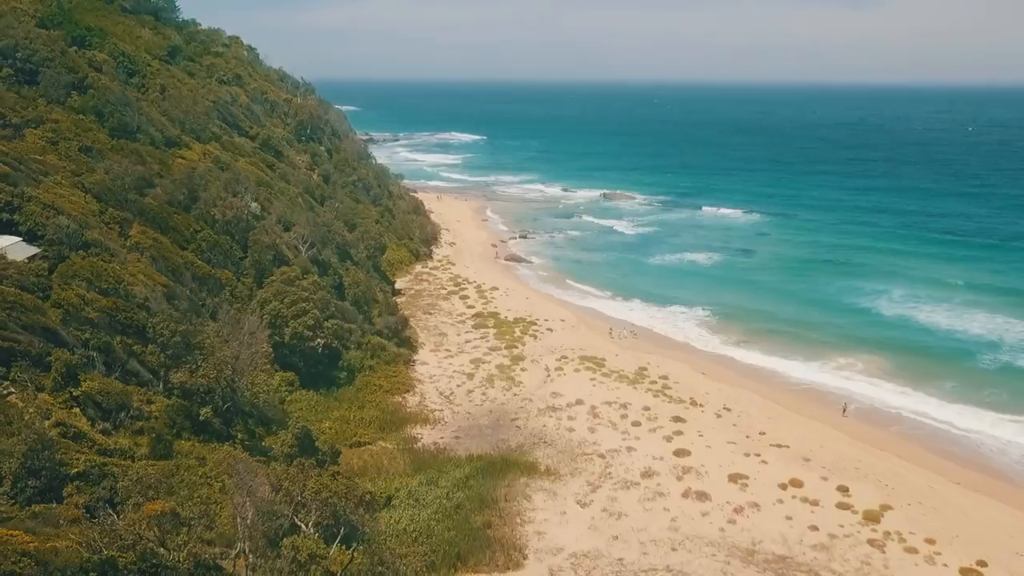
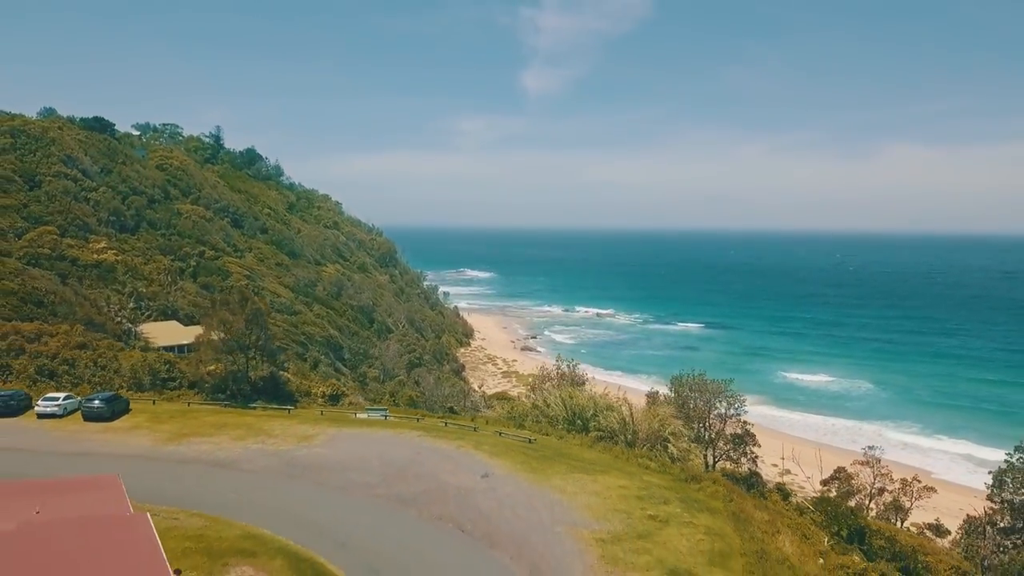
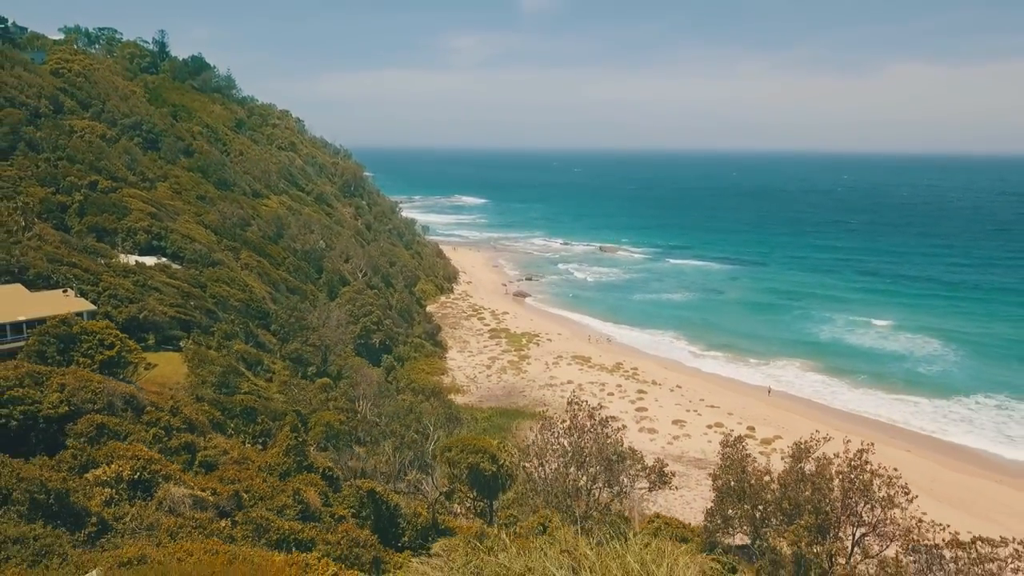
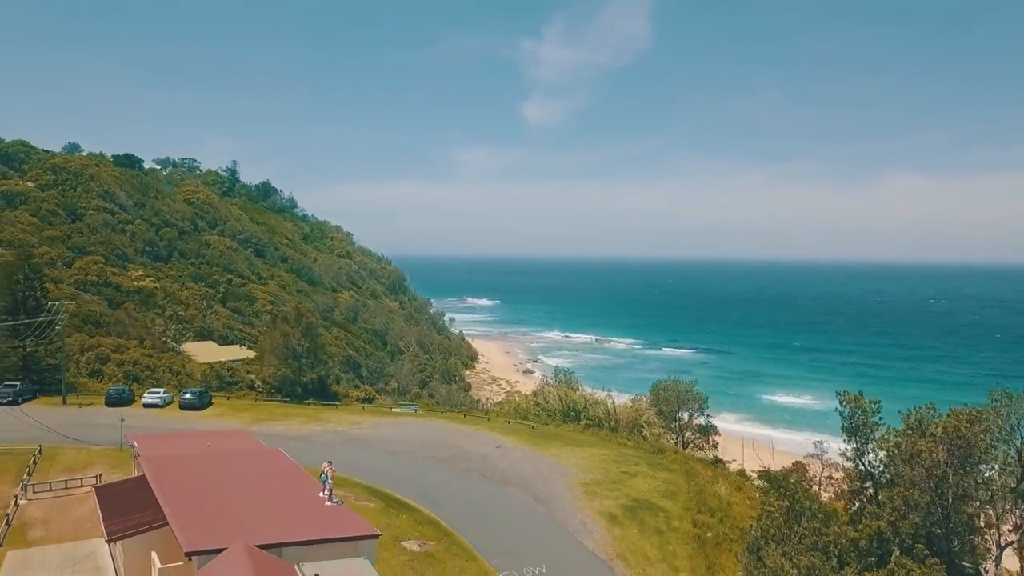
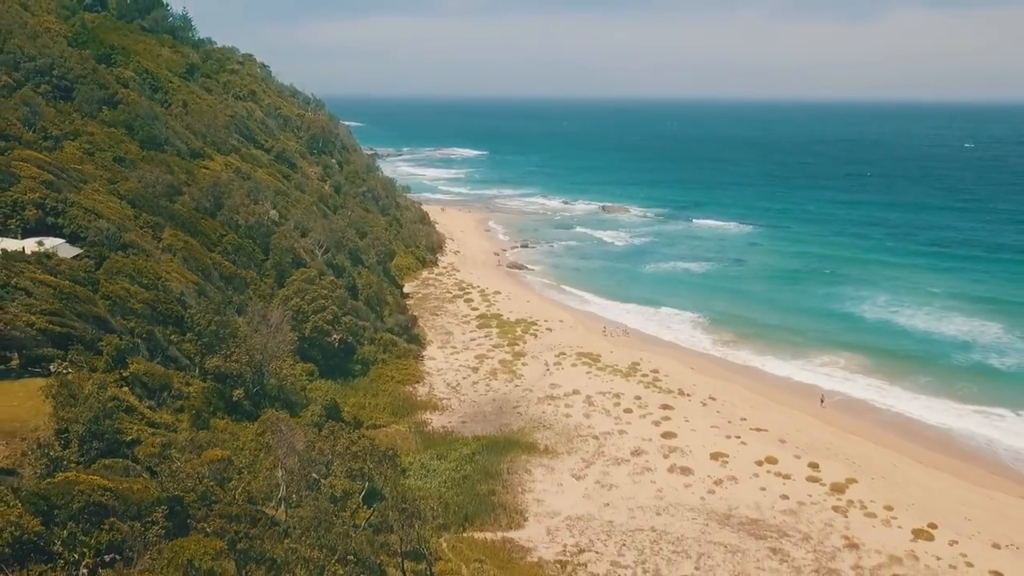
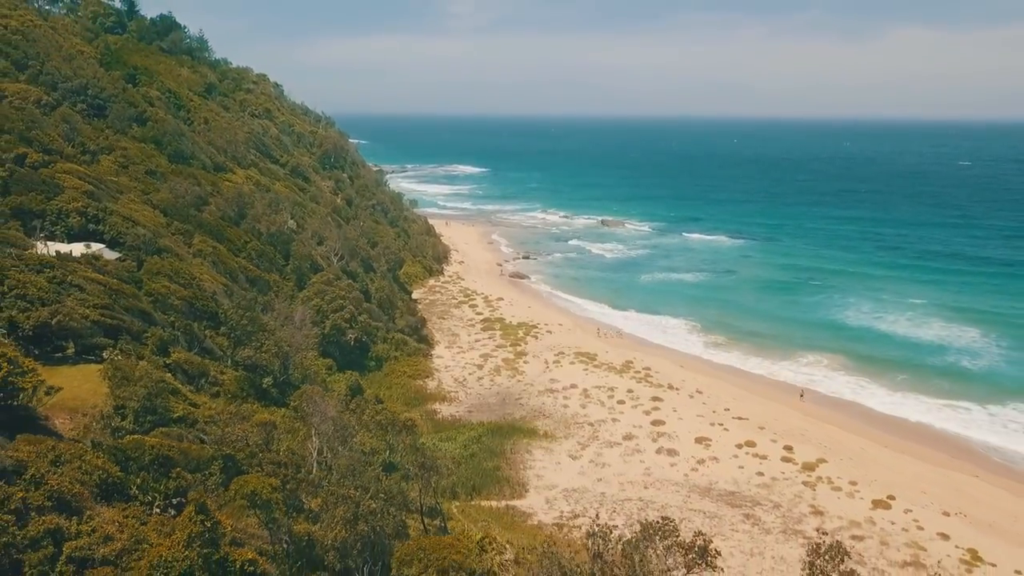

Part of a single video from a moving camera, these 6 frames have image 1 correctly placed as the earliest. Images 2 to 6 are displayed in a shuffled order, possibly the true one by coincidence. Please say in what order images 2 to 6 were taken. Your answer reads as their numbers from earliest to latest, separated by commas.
5, 6, 3, 2, 4
